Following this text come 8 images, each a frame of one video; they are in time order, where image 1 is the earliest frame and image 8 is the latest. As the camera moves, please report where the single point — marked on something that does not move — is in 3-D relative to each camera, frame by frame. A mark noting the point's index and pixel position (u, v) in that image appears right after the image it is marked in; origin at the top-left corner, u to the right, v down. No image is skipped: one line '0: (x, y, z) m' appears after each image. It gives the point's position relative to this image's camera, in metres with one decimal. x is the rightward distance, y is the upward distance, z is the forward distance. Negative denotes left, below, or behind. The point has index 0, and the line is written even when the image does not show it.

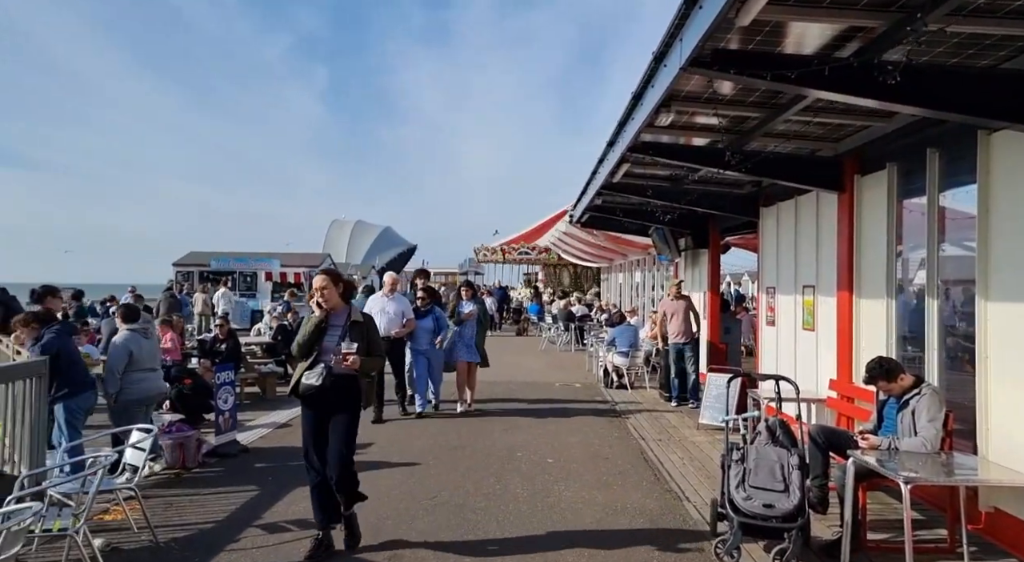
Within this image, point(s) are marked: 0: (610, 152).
0: (+1.1, +1.4, +9.0) m
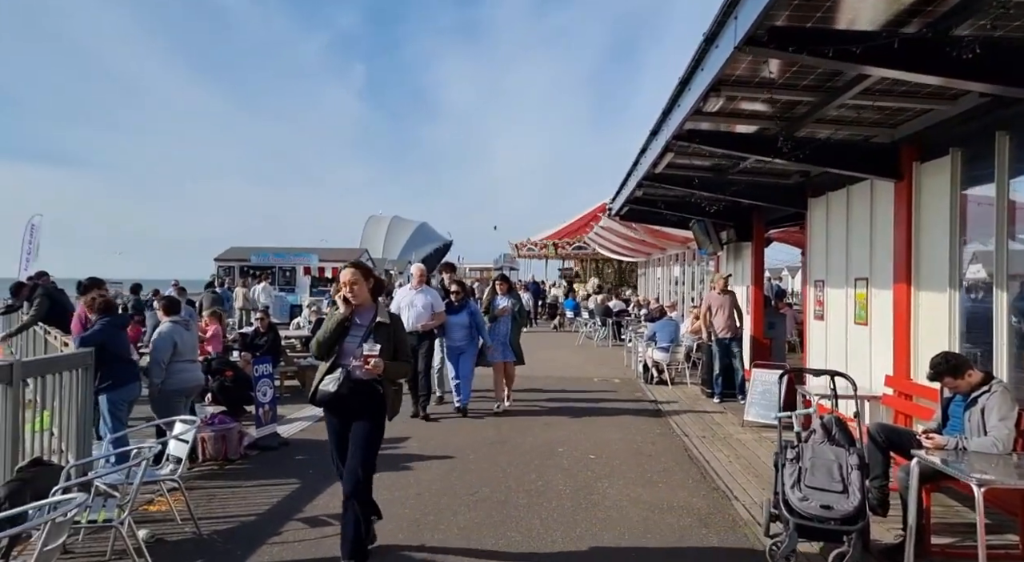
0: (+1.5, +1.5, +8.7) m
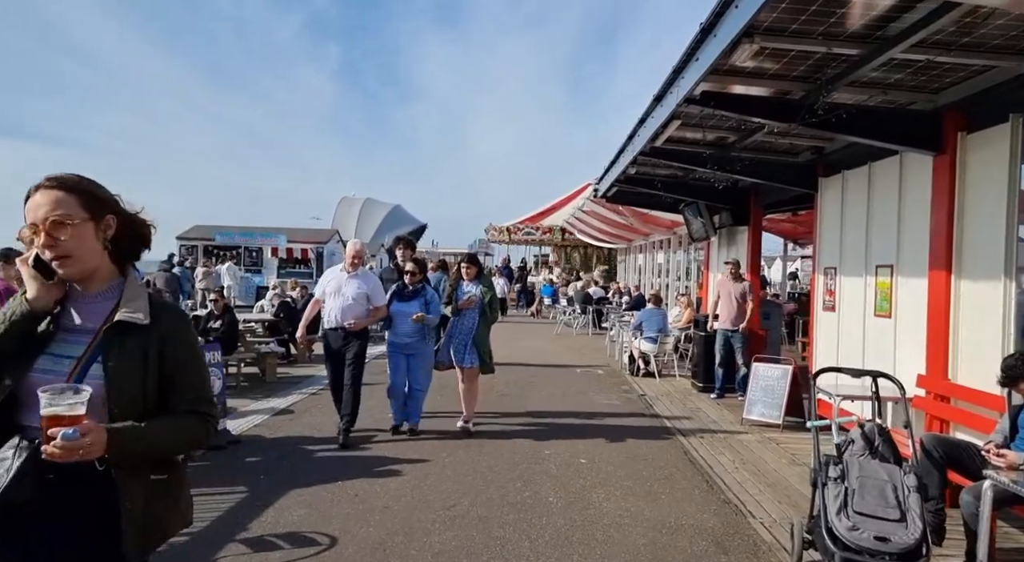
0: (+1.4, +1.7, +7.8) m
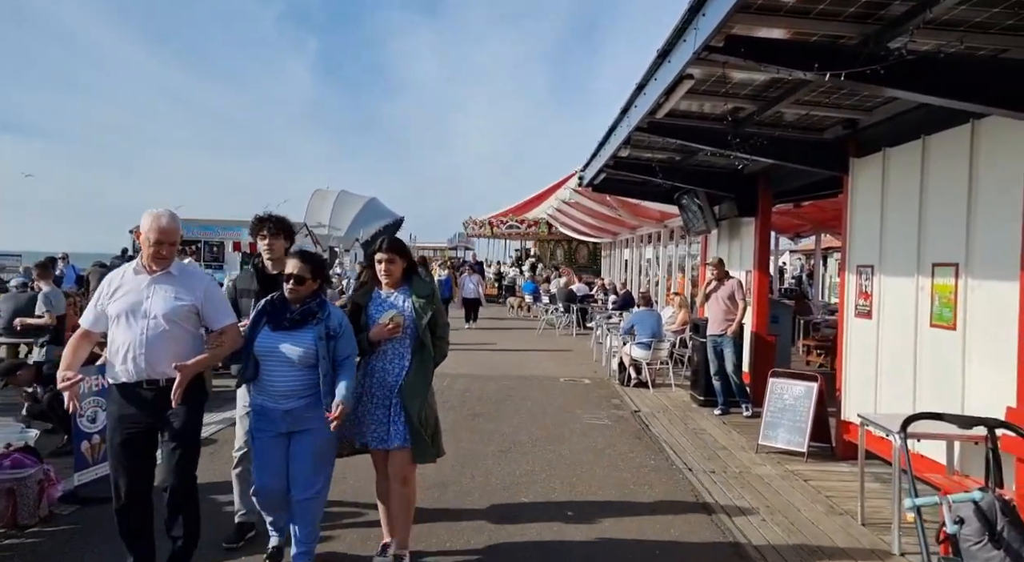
0: (+1.1, +1.6, +6.3) m
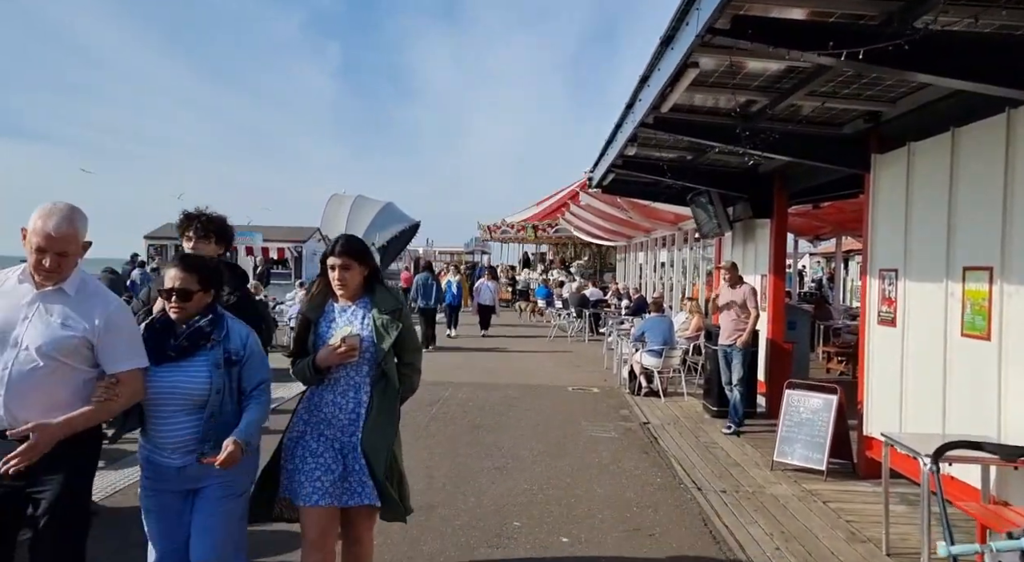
0: (+1.1, +1.6, +5.8) m
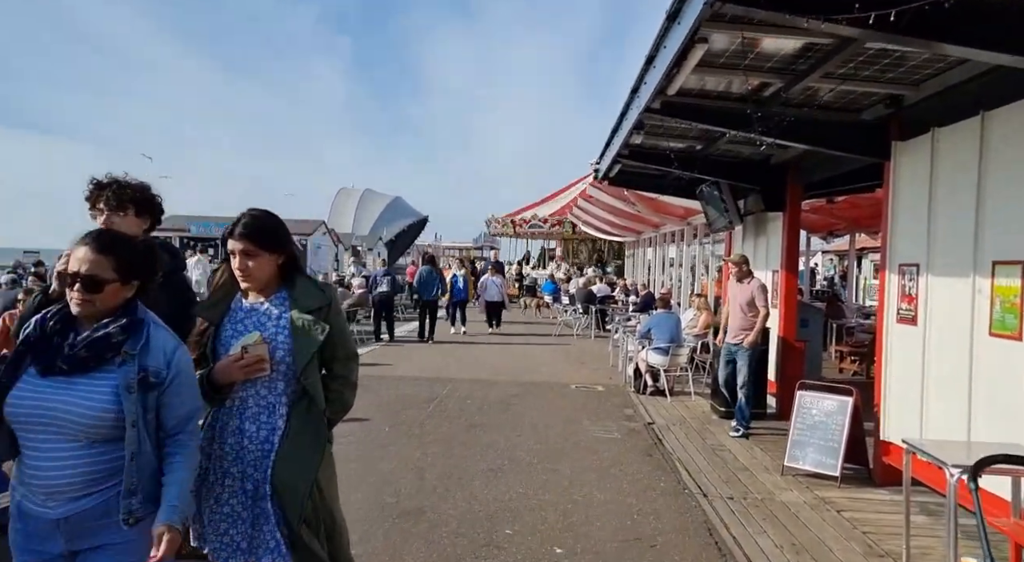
0: (+1.0, +1.6, +5.4) m
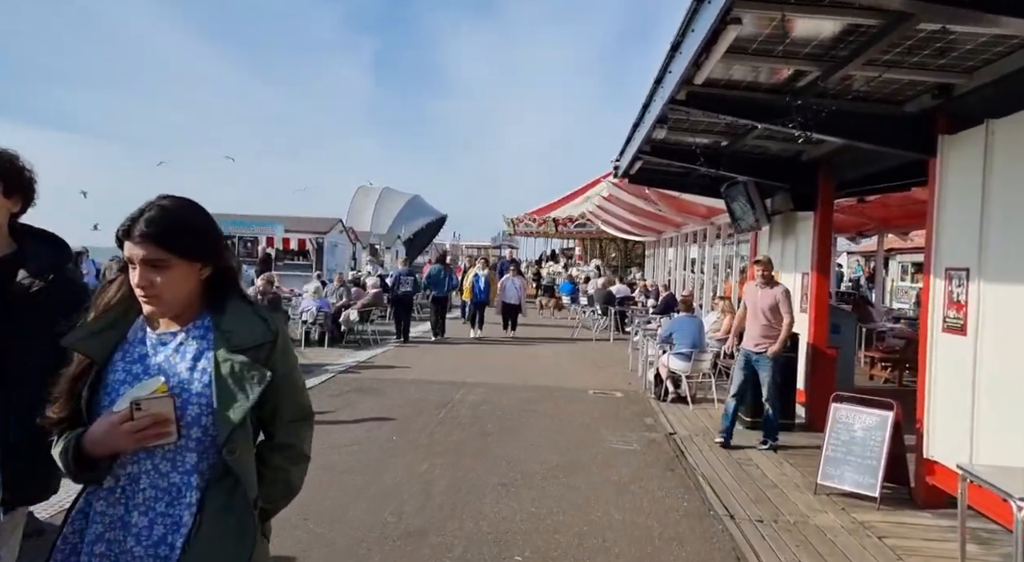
0: (+1.1, +1.6, +4.9) m
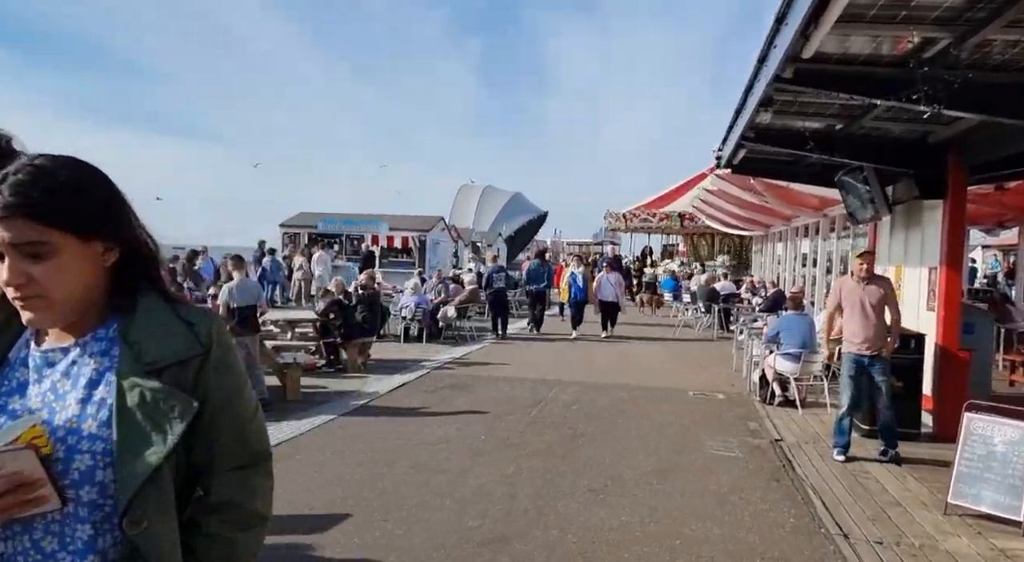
0: (+1.6, +1.7, +4.4) m
